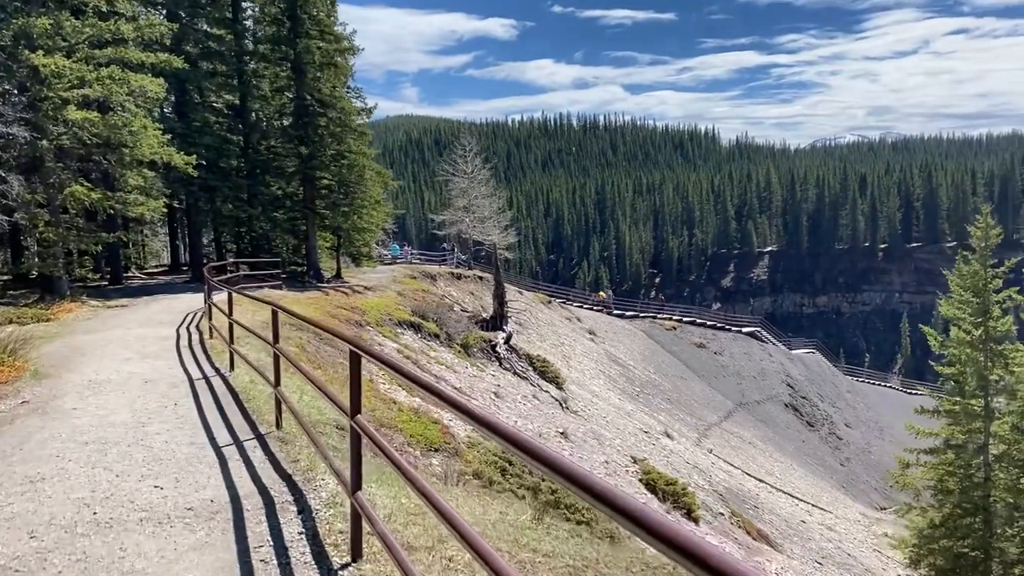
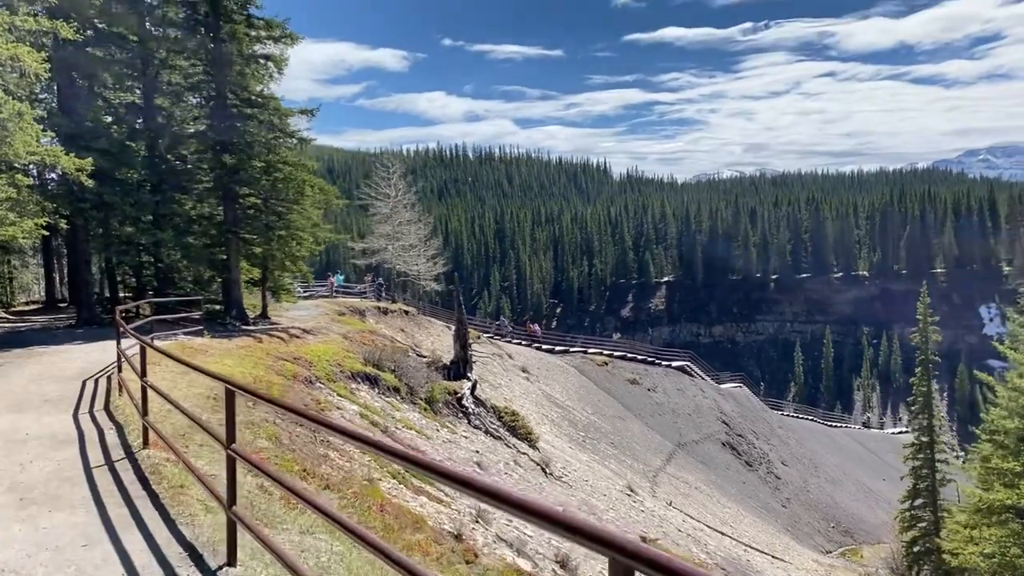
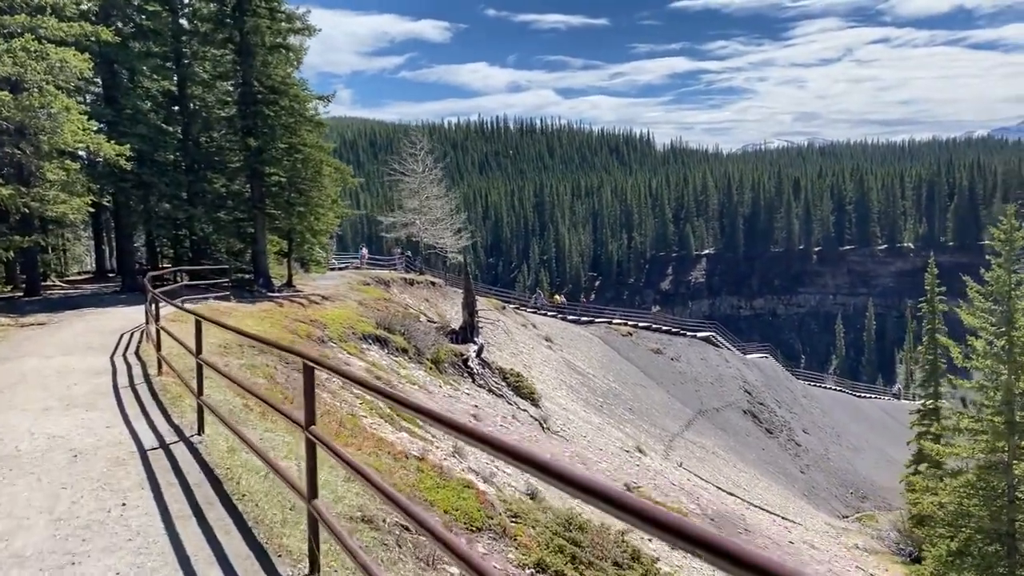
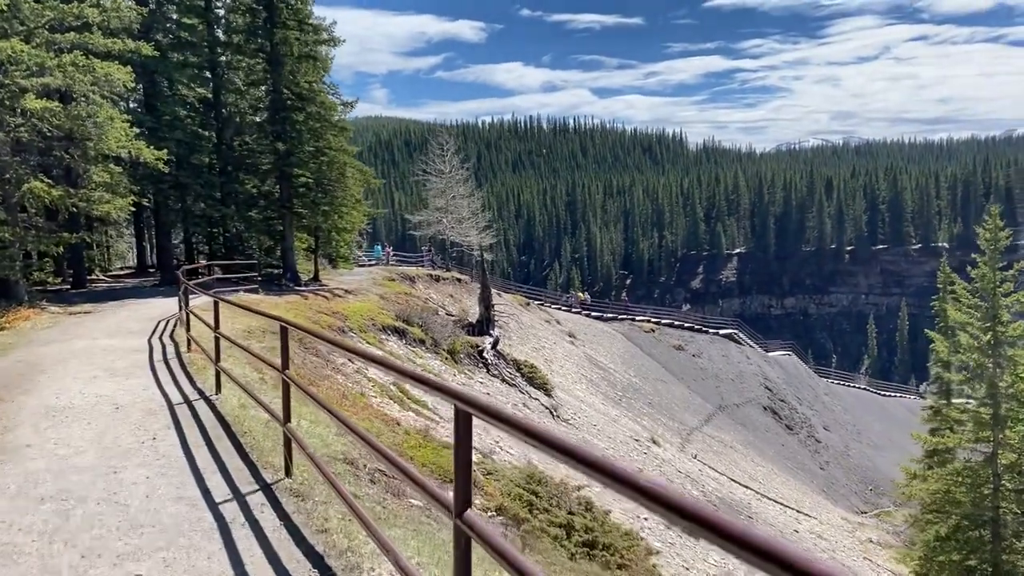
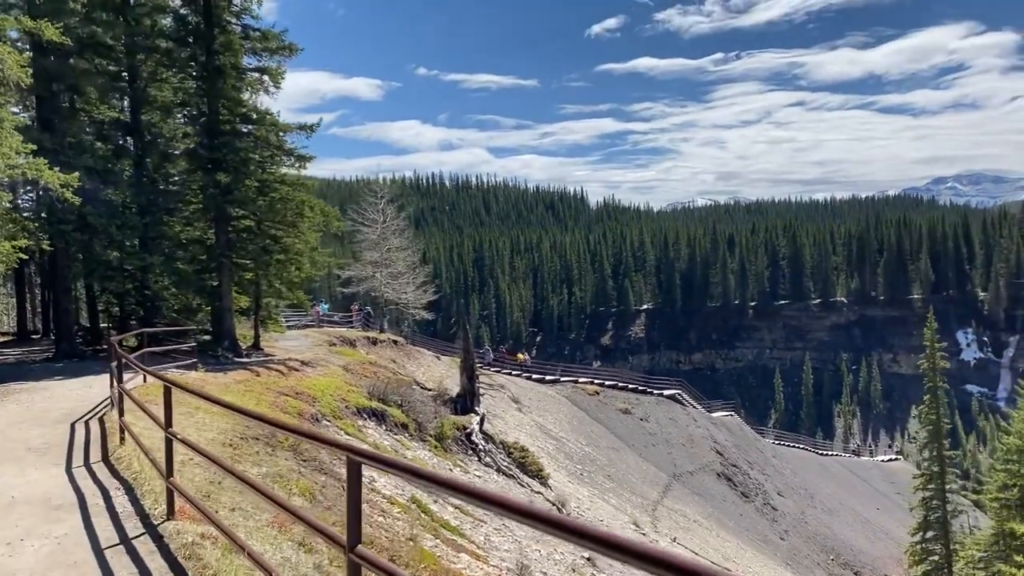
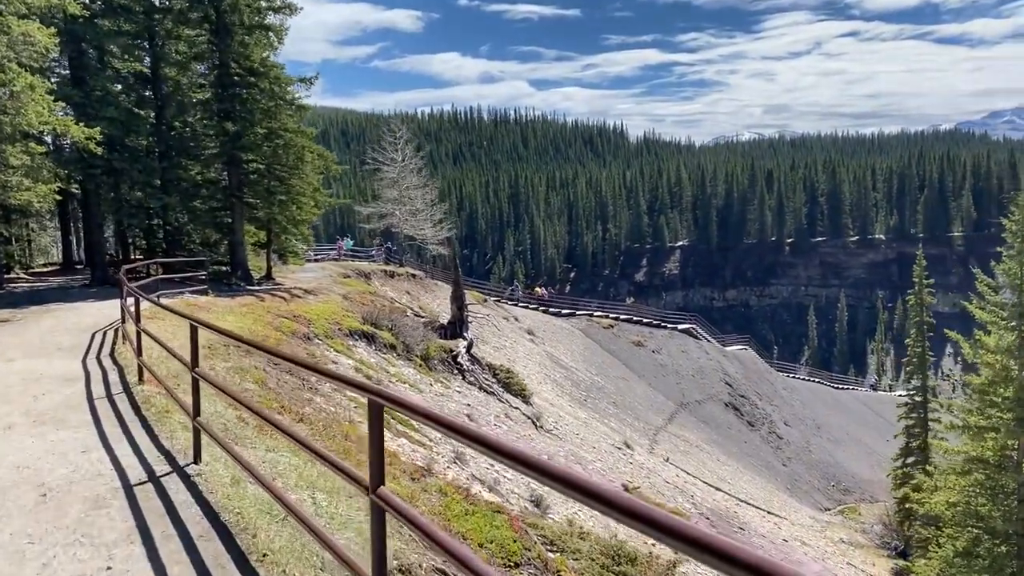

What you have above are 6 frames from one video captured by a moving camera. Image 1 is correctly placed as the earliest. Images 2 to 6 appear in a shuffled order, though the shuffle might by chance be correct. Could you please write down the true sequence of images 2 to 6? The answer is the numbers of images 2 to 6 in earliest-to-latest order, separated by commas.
4, 3, 6, 2, 5
